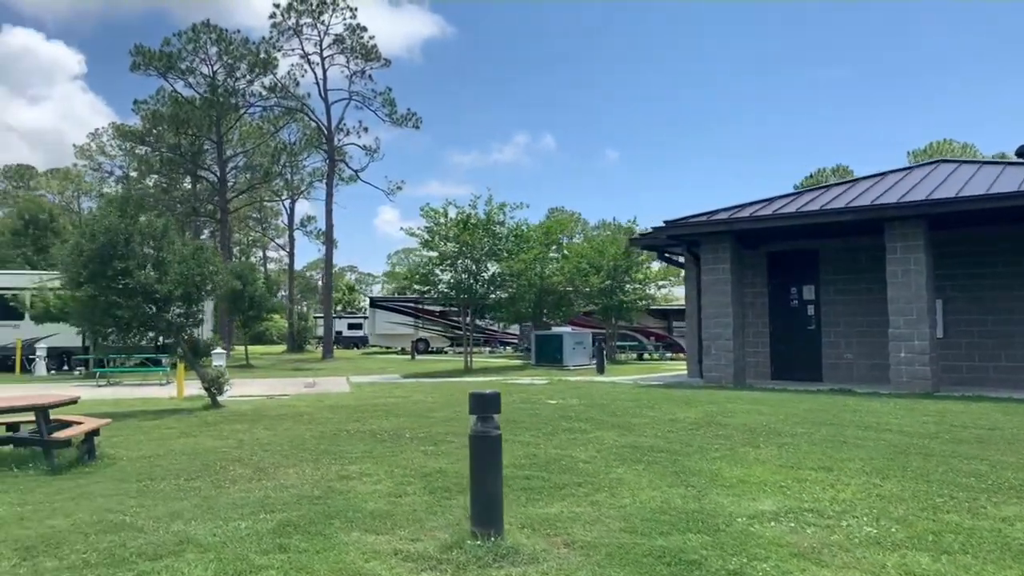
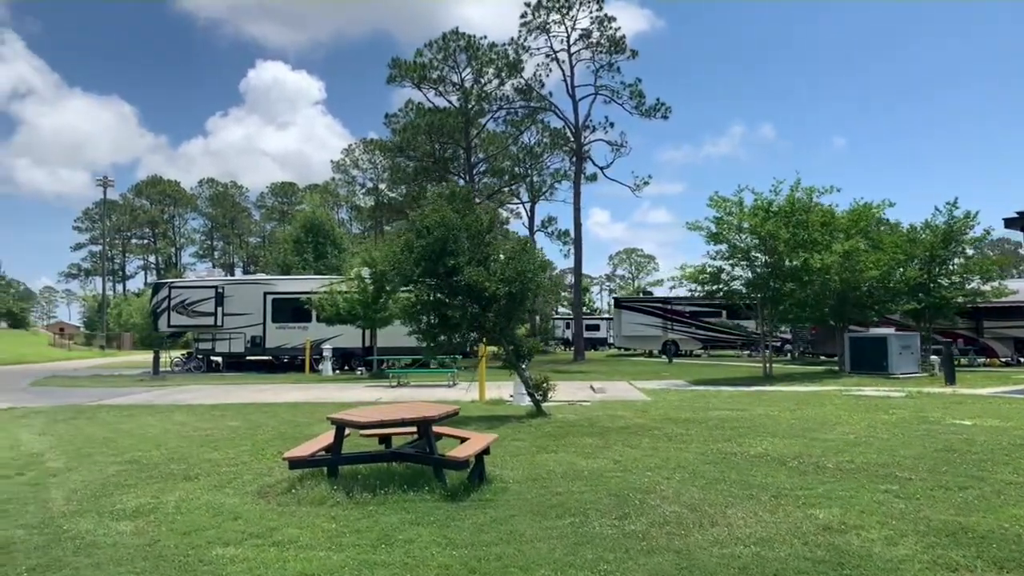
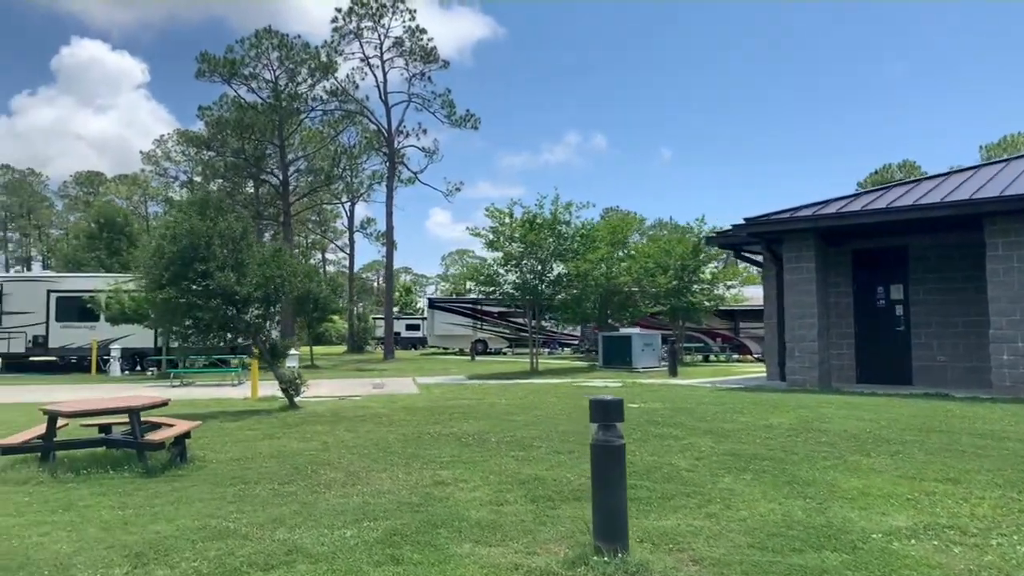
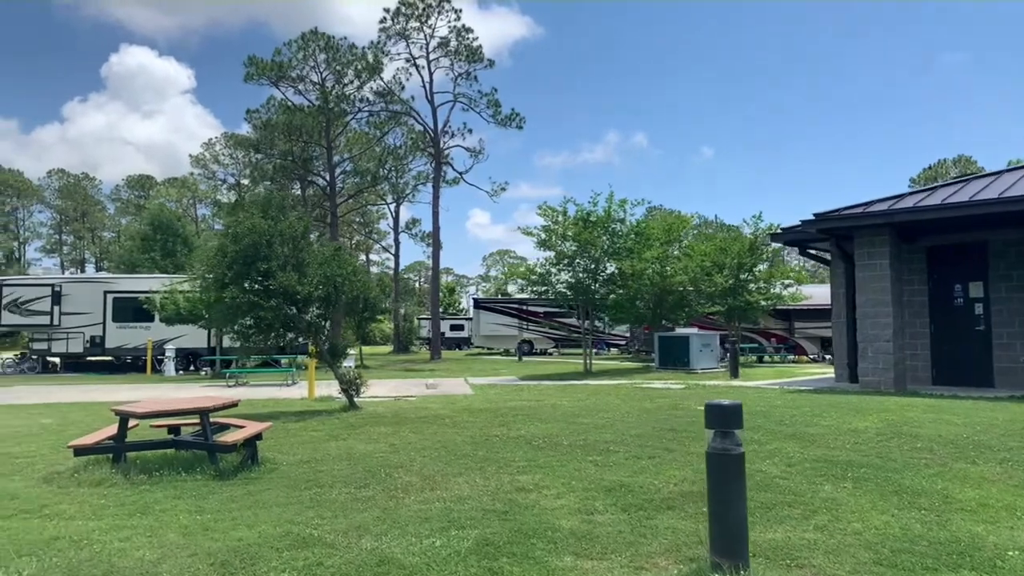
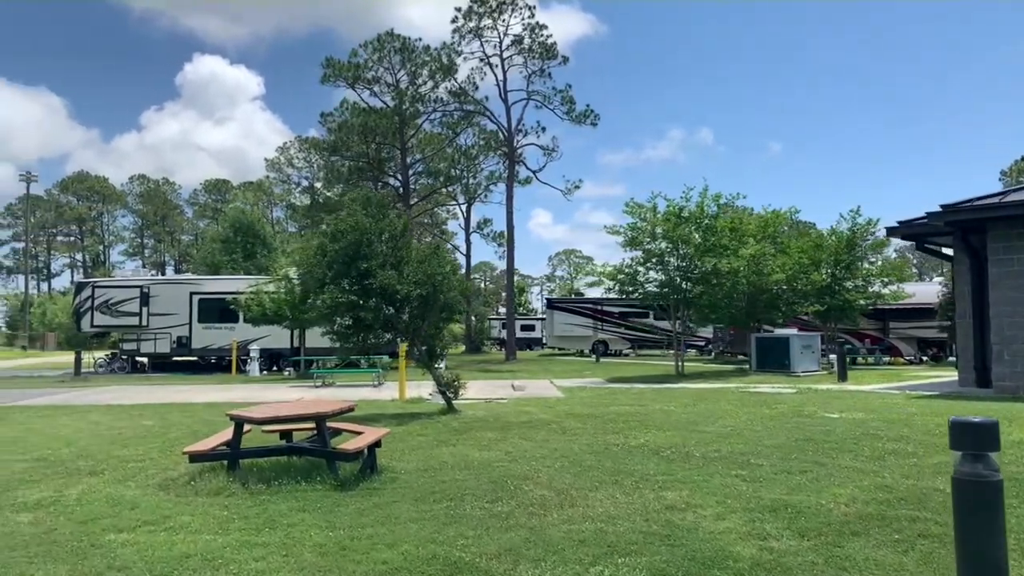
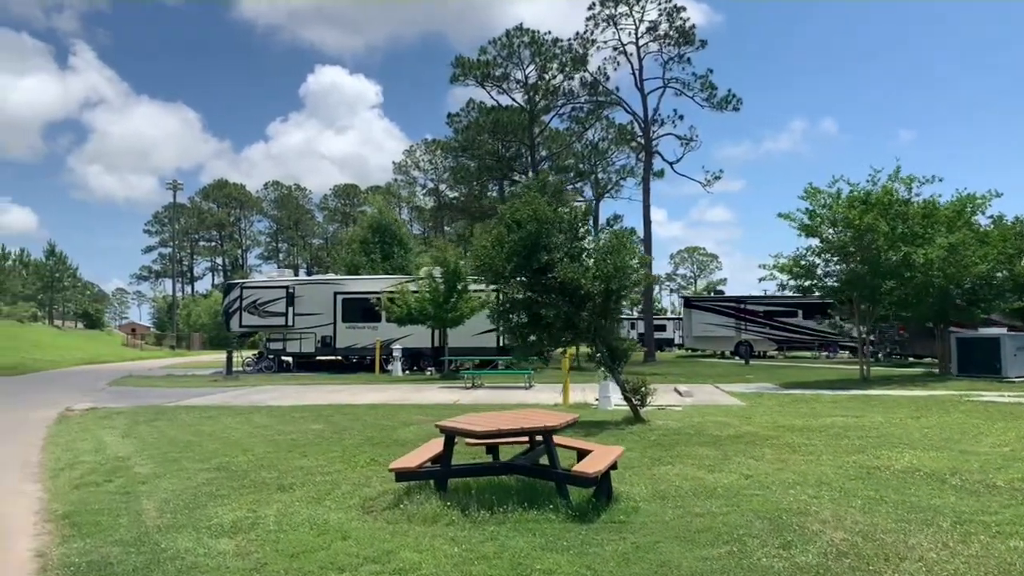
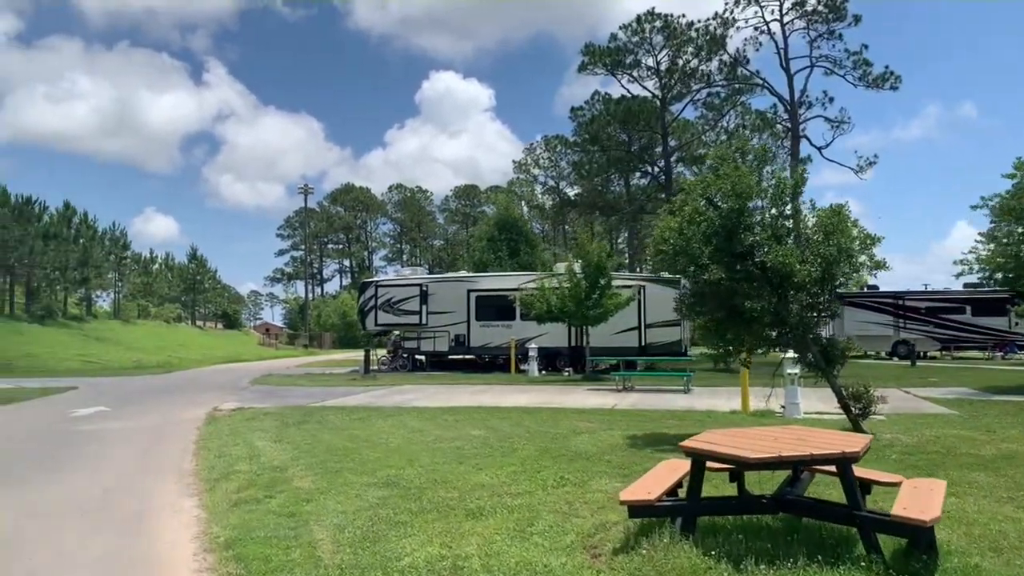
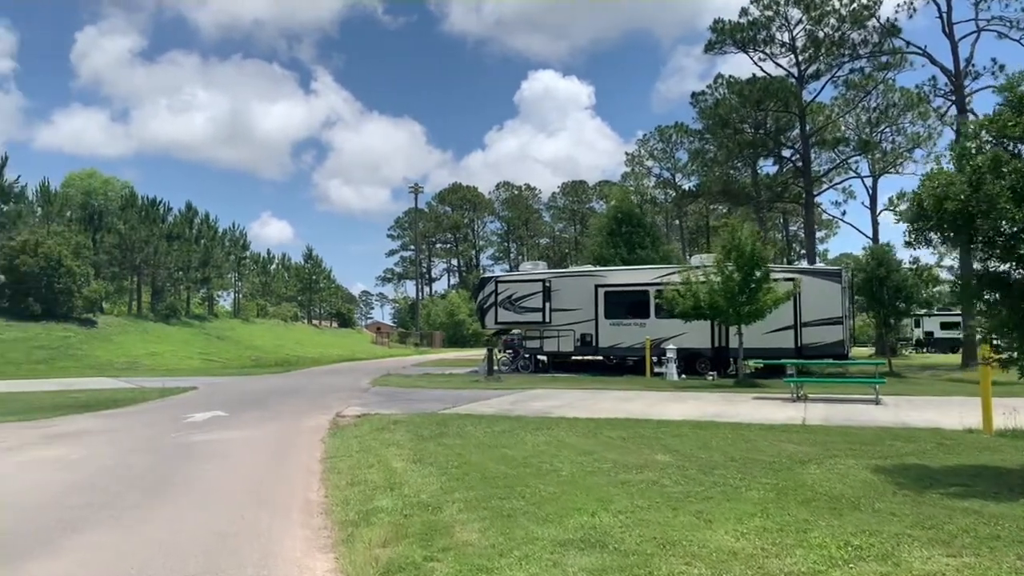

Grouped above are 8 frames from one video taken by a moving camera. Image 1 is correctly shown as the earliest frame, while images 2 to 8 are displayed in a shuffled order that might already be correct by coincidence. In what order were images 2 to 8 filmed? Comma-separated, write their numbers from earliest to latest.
3, 4, 5, 2, 6, 7, 8
